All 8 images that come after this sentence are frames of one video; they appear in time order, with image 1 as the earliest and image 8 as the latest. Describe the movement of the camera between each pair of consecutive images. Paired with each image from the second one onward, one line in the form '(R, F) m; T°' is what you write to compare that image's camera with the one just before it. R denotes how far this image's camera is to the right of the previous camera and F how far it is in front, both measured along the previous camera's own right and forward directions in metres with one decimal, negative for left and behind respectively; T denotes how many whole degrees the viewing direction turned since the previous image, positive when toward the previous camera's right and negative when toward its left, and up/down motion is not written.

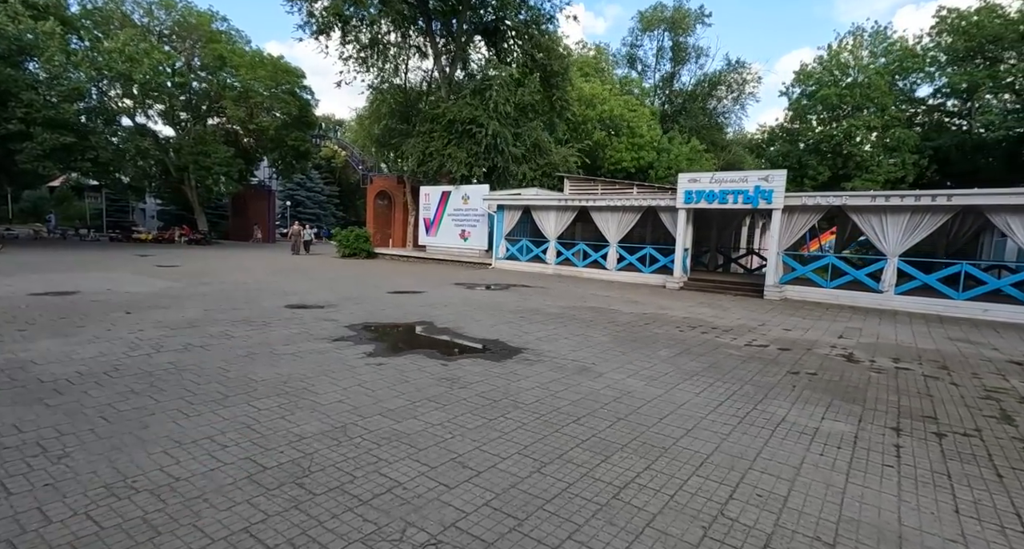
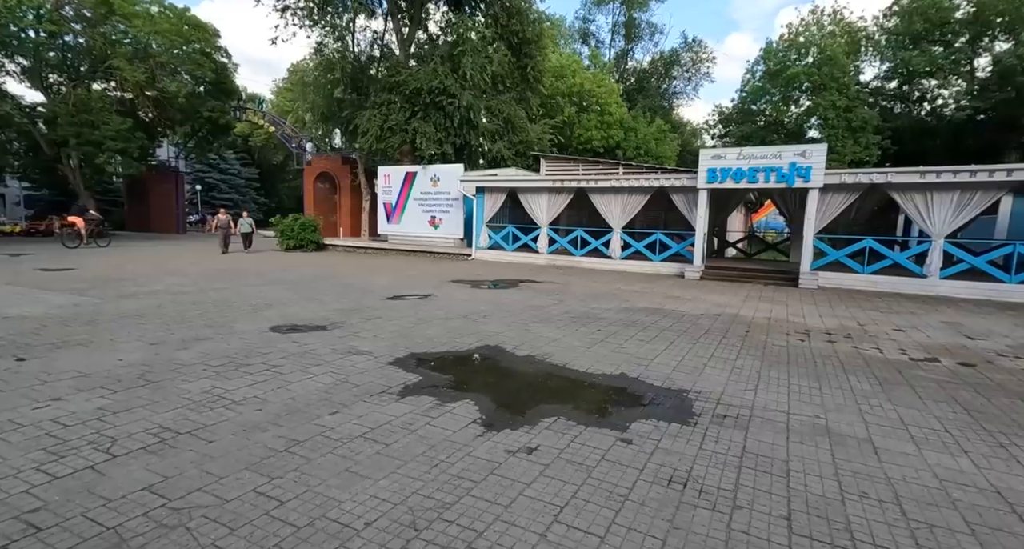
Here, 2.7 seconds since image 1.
(-1.6, +1.9) m; +8°
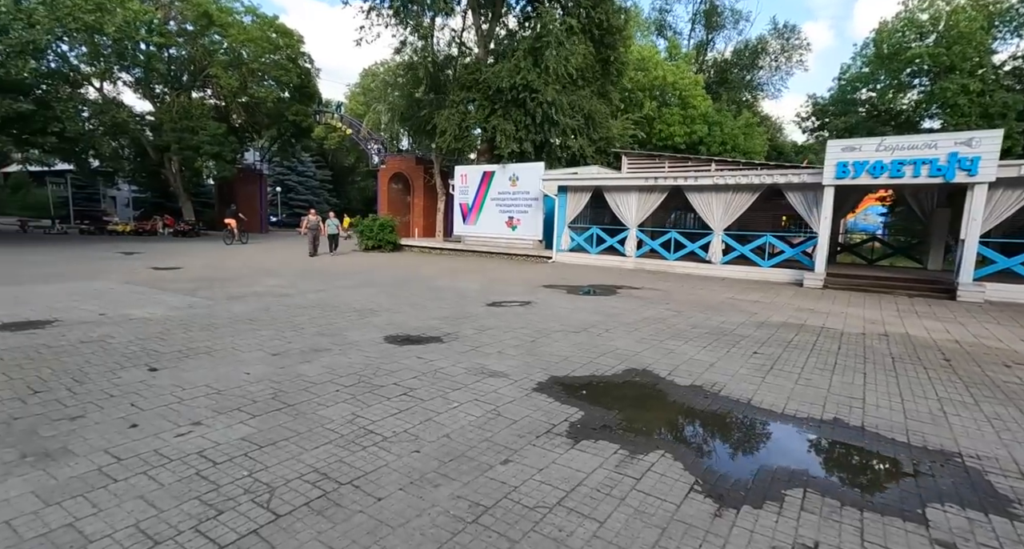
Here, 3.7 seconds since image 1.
(-0.8, +0.6) m; -6°
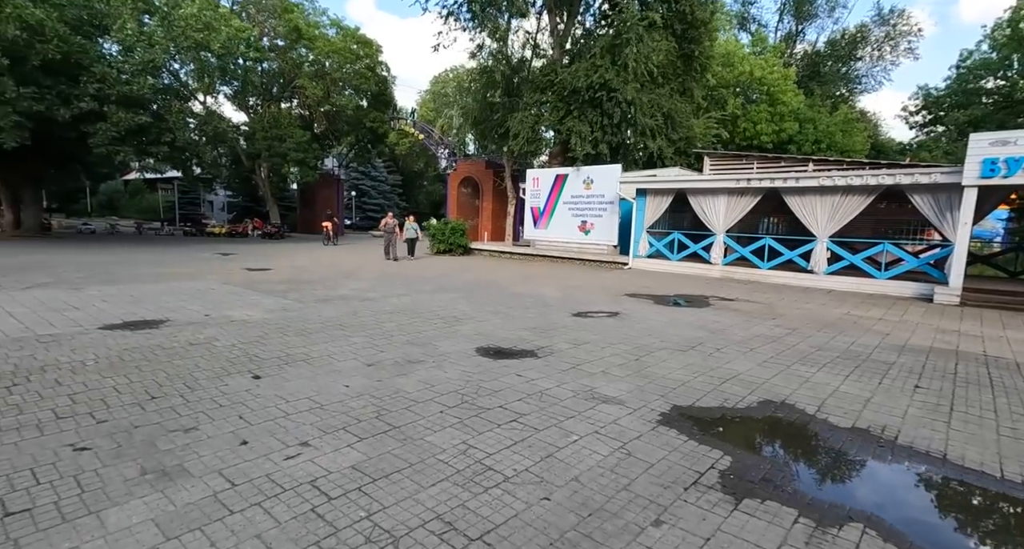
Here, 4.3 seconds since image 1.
(-0.4, +0.4) m; -7°
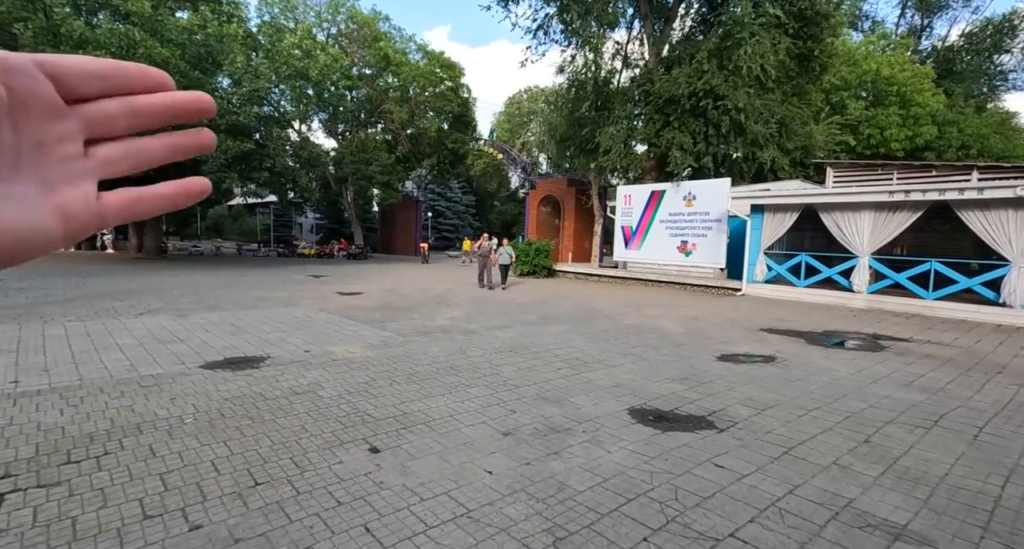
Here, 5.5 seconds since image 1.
(-0.9, +1.2) m; -8°
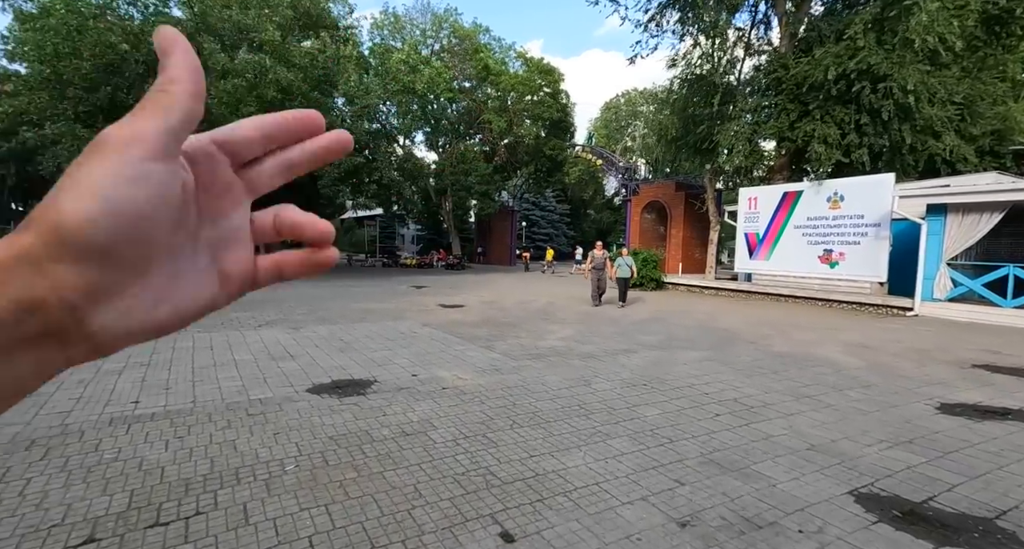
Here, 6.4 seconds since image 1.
(-0.6, +1.2) m; -10°
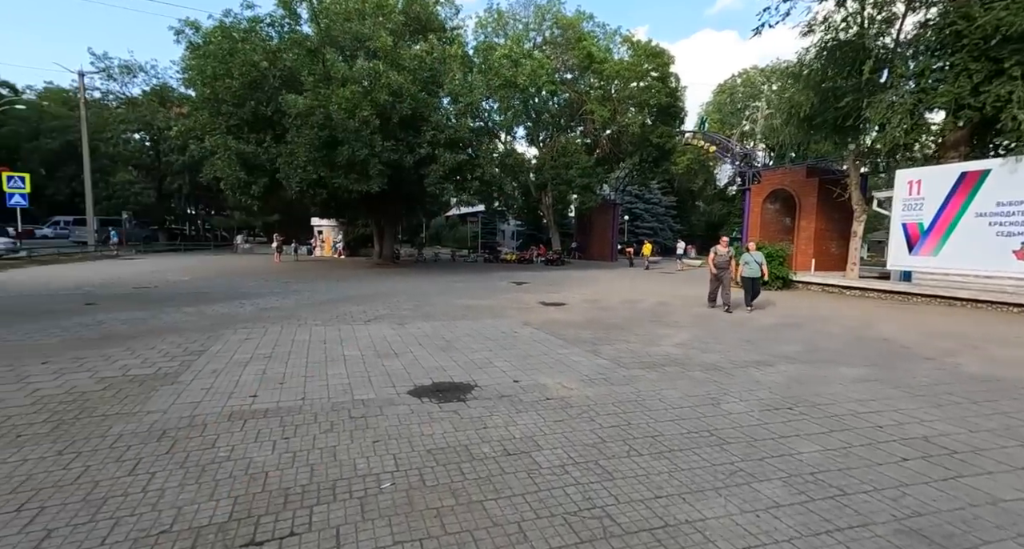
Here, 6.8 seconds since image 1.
(-0.2, +0.9) m; -11°
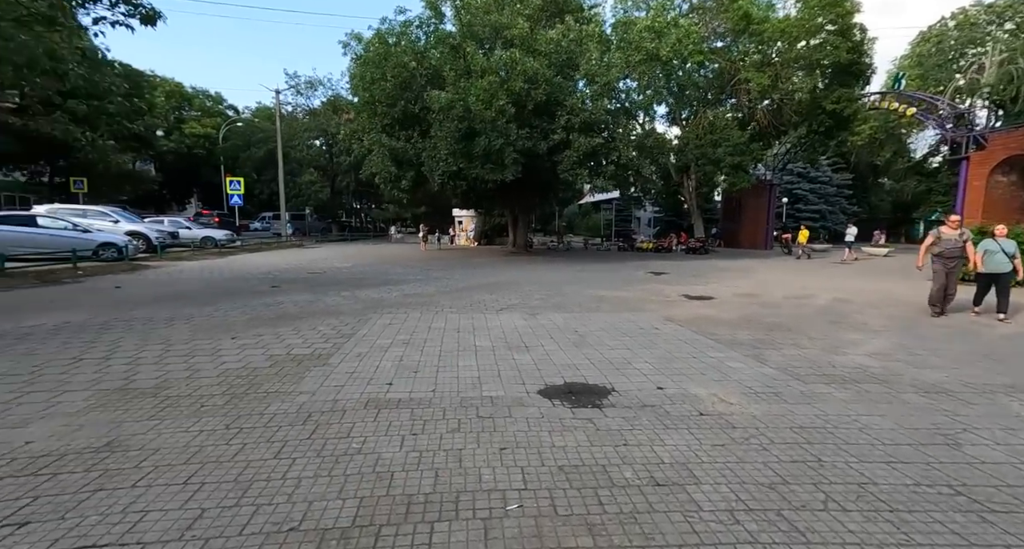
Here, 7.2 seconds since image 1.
(-0.2, +1.2) m; -14°
